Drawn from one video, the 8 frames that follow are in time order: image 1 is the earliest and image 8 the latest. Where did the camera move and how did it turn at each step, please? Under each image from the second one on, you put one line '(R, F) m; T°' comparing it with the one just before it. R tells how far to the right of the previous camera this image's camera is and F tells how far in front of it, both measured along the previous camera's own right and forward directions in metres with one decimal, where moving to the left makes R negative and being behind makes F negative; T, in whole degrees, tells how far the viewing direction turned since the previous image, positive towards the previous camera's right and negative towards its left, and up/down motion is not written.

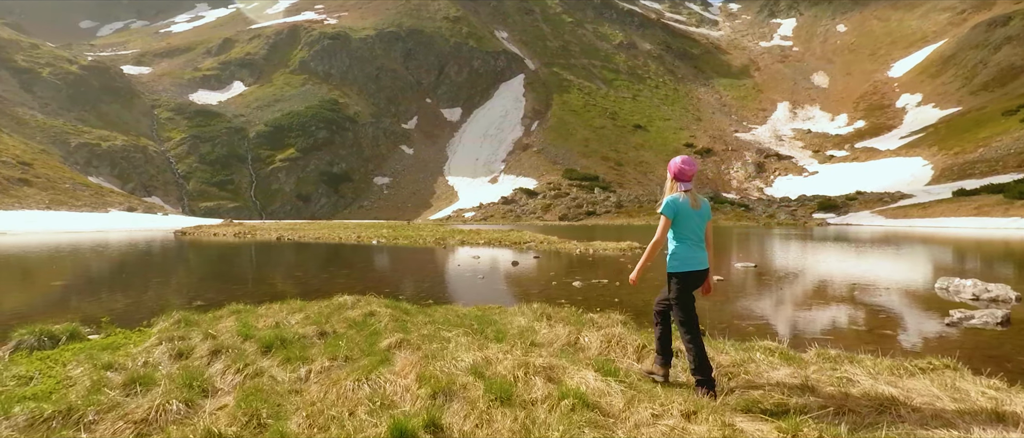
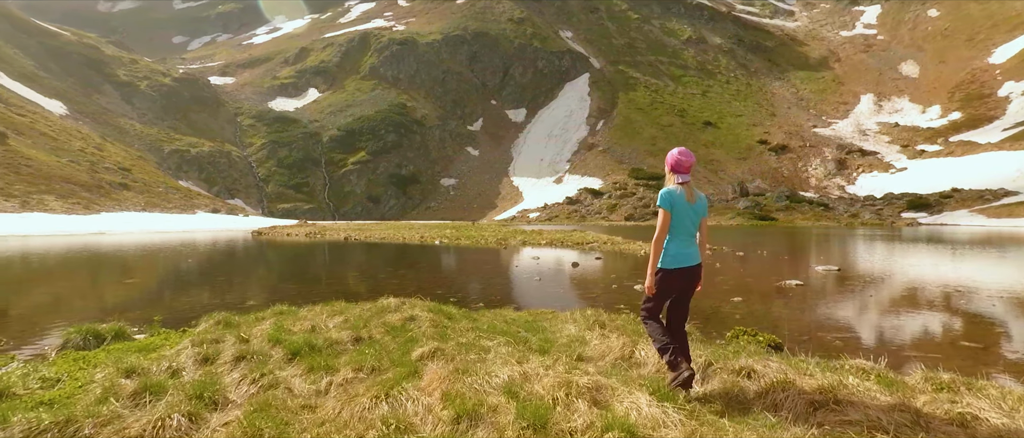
(+0.1, +0.5) m; -6°
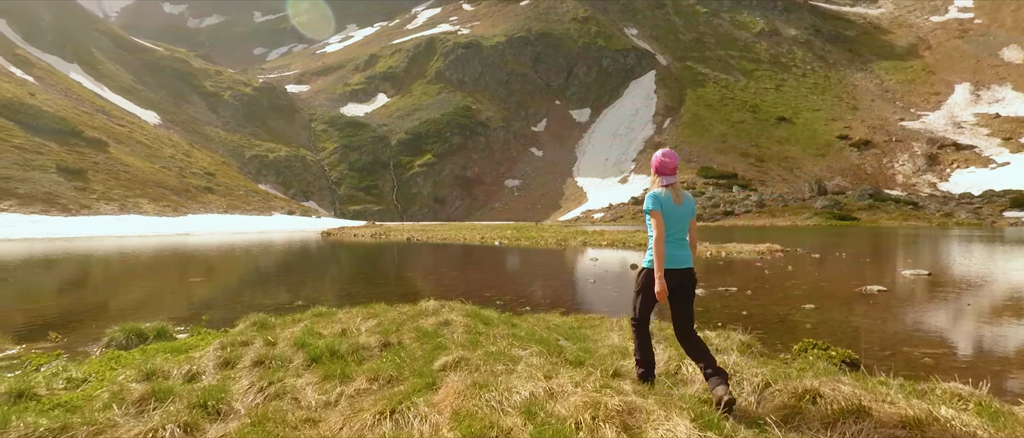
(+0.2, +0.4) m; -6°
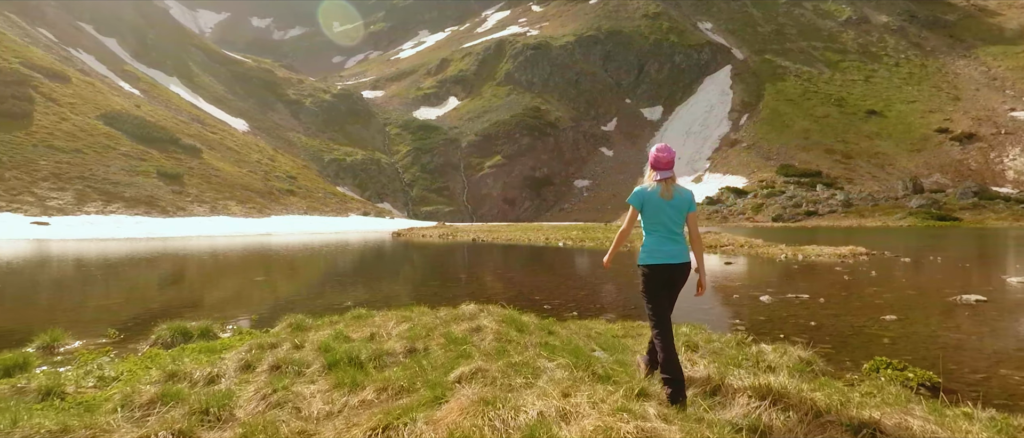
(+0.3, +0.3) m; -7°
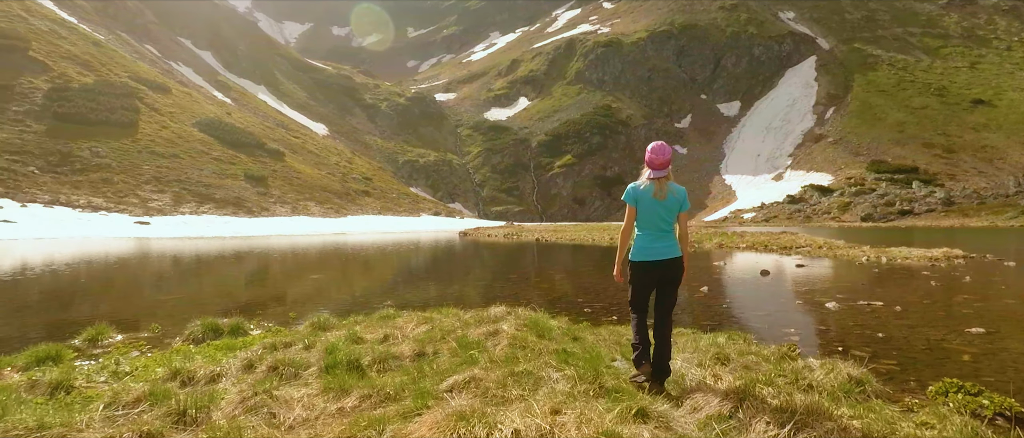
(+0.4, +0.3) m; -7°
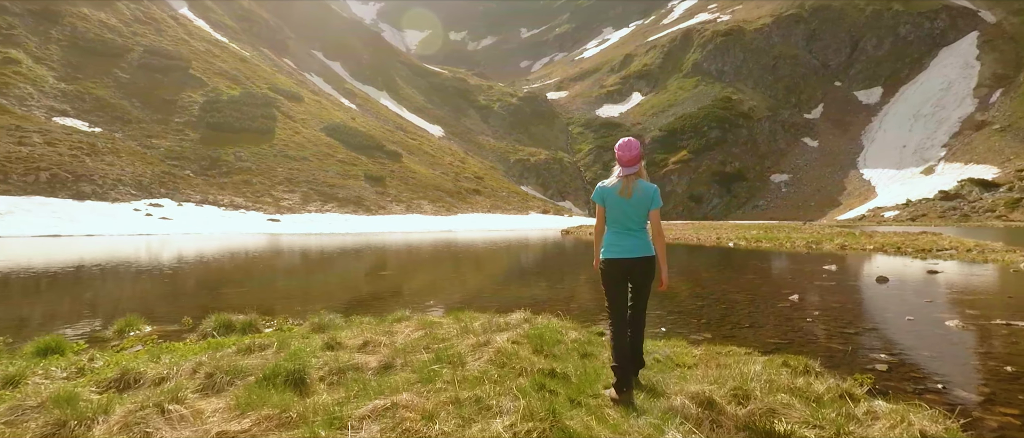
(+0.8, +0.8) m; -11°
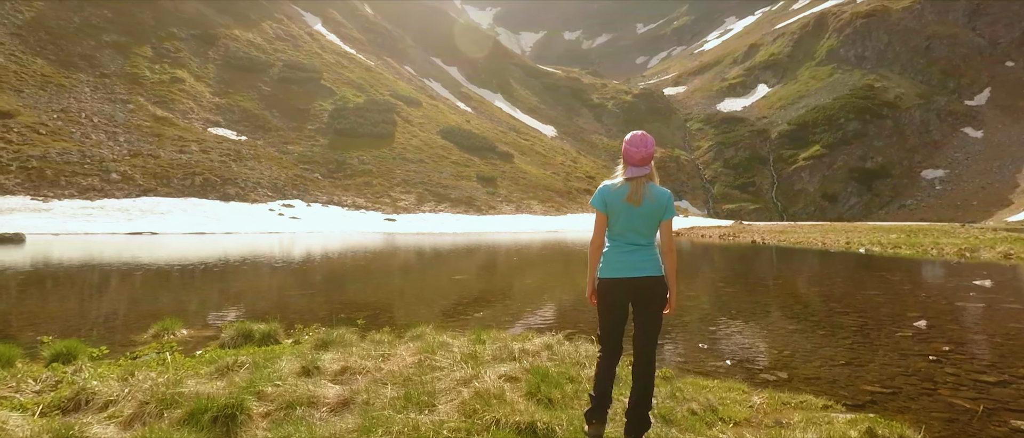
(+0.7, +0.8) m; -11°
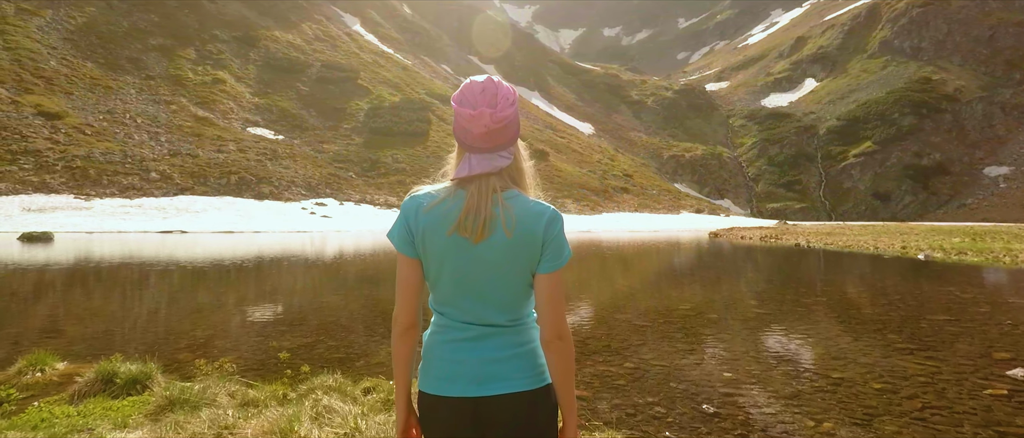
(+0.7, +1.3) m; -4°
